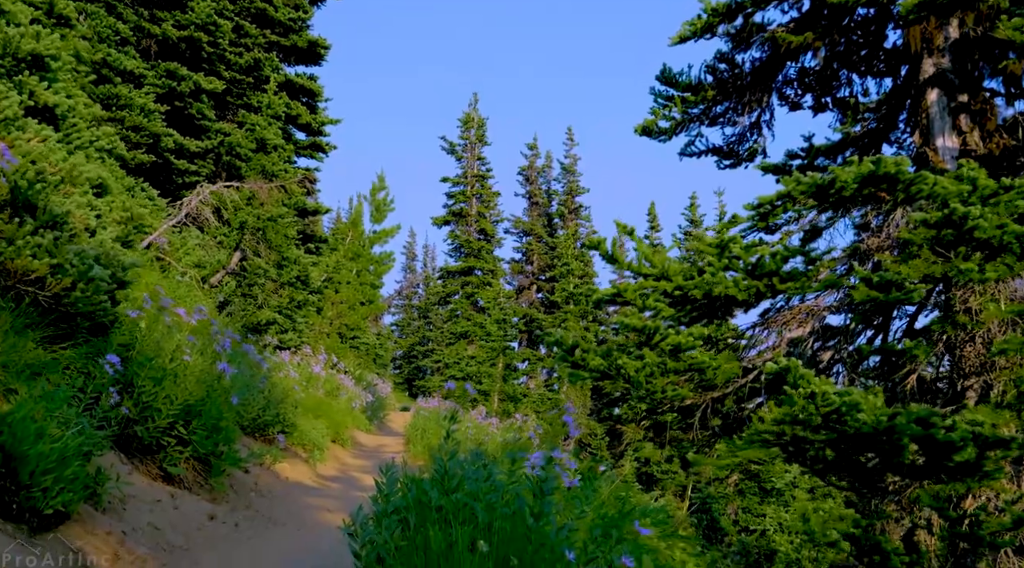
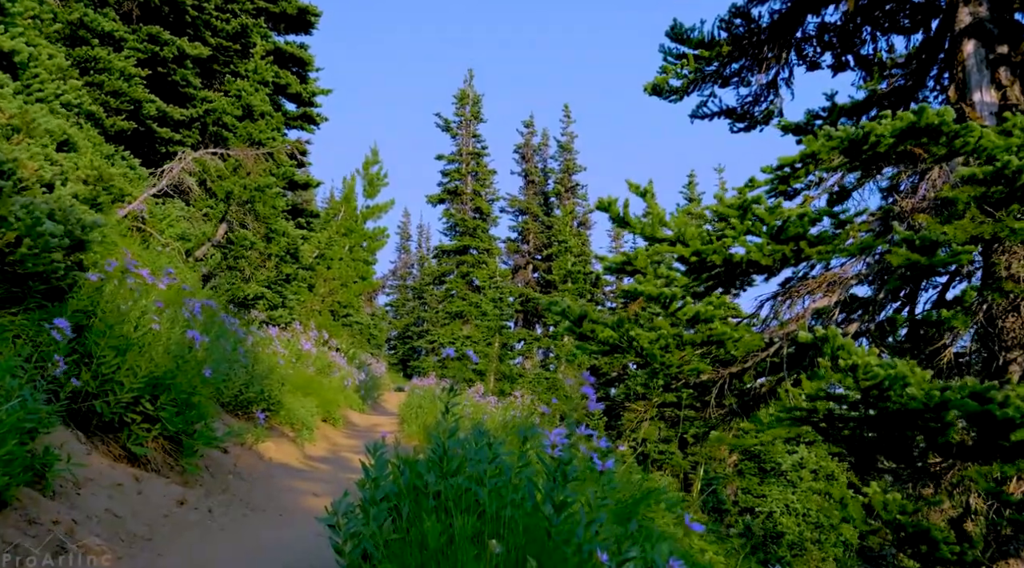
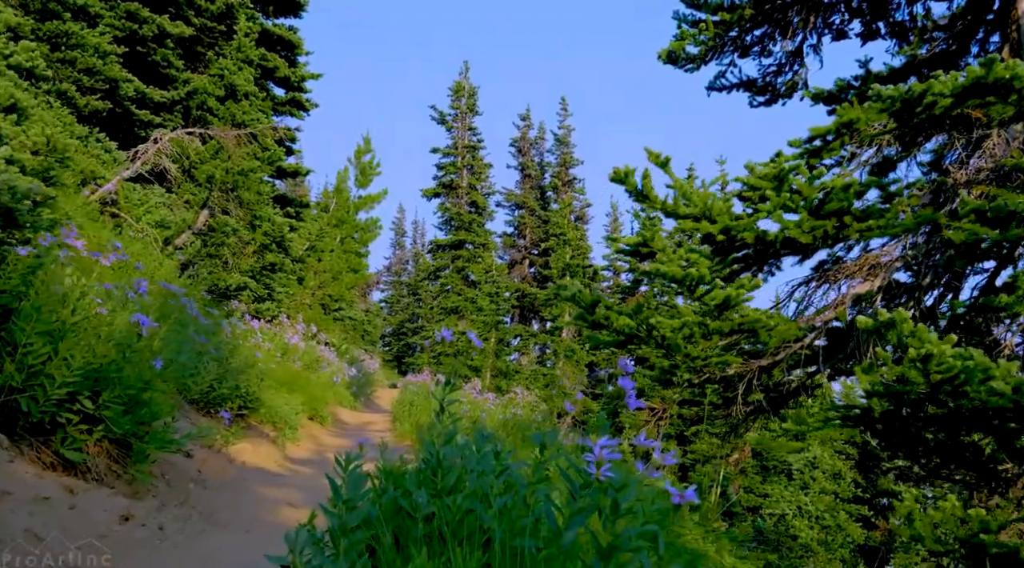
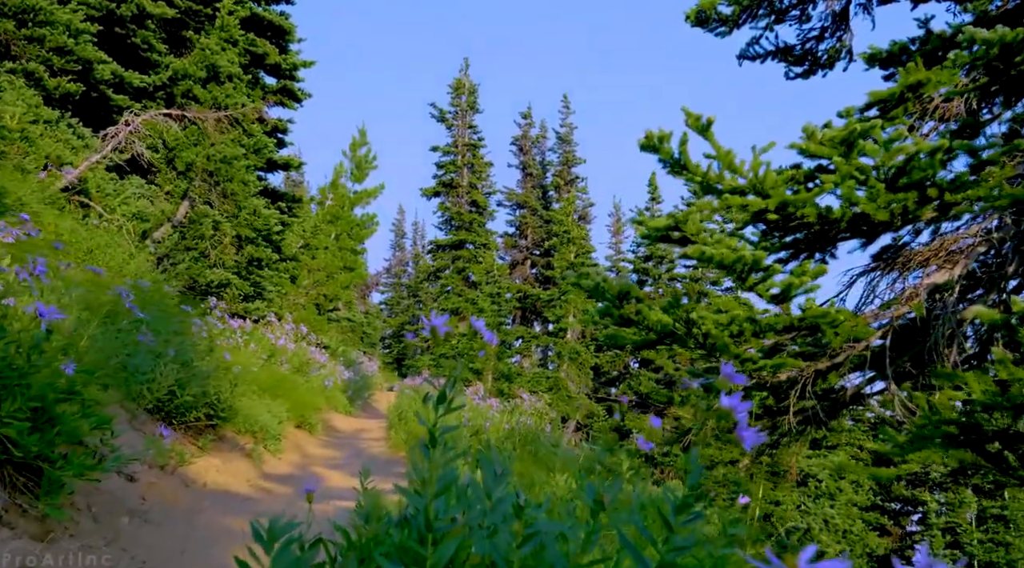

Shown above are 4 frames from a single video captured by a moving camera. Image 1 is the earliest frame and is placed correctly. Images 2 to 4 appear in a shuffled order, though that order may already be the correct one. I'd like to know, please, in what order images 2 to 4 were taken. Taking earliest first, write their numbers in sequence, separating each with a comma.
2, 3, 4
